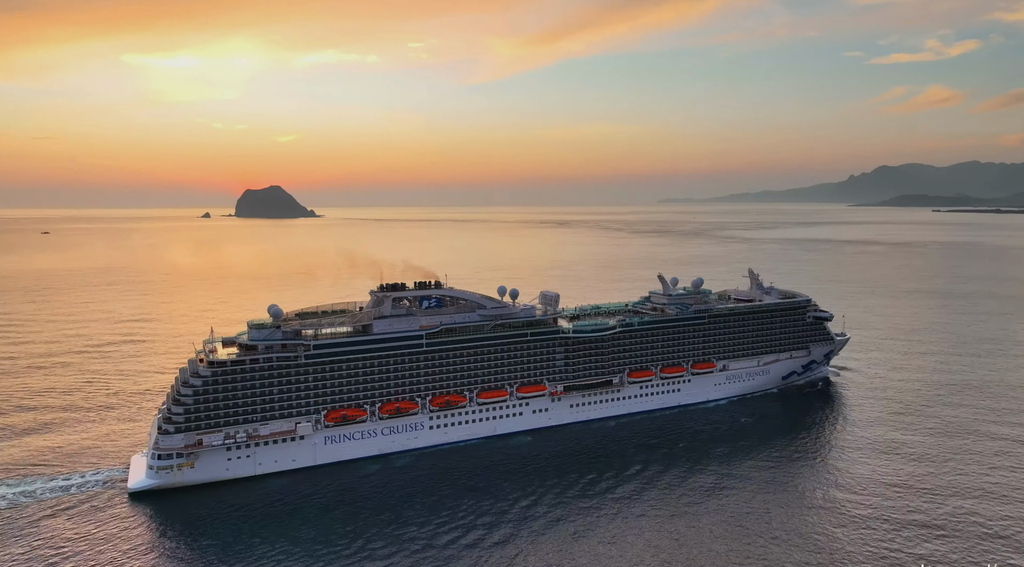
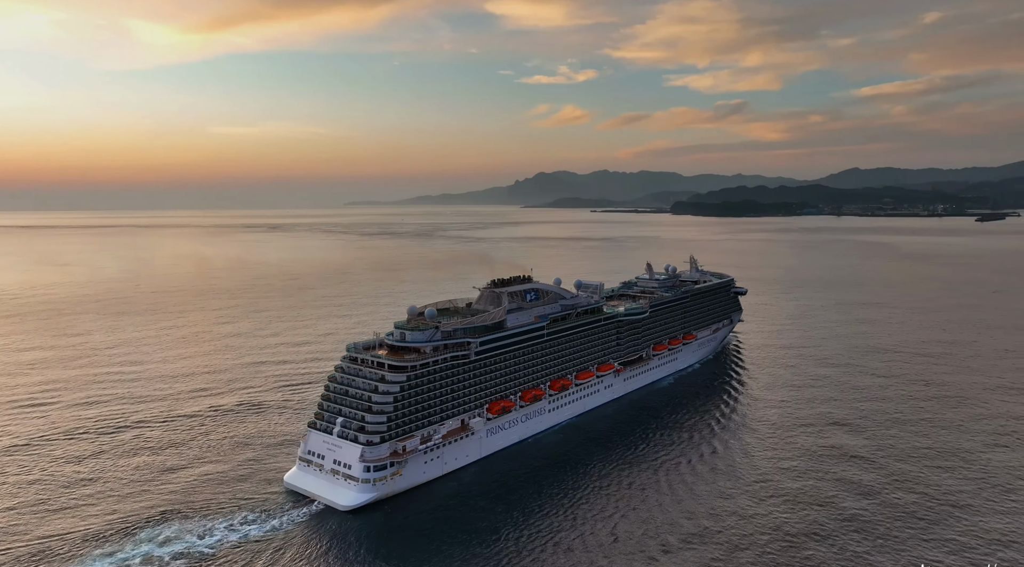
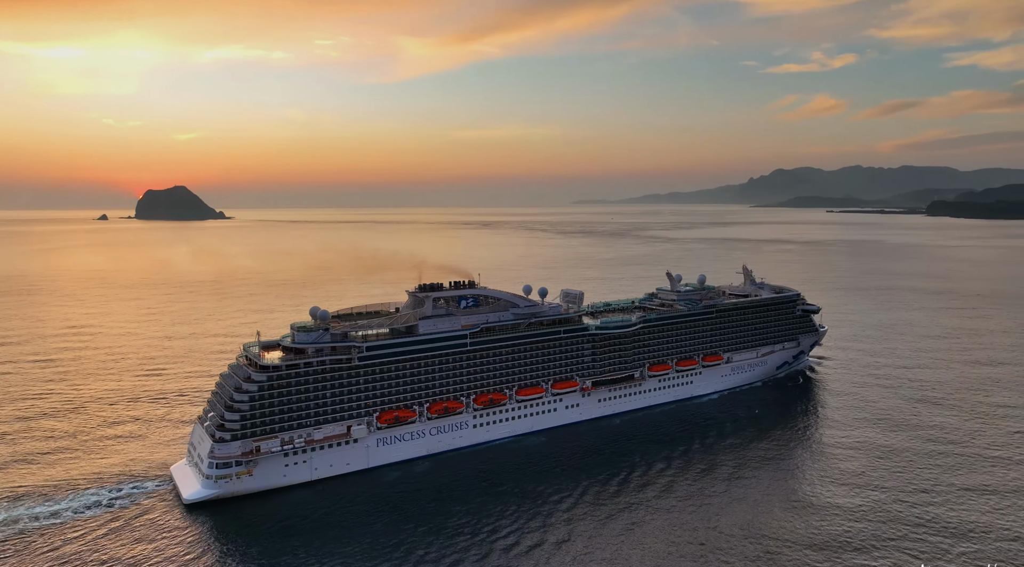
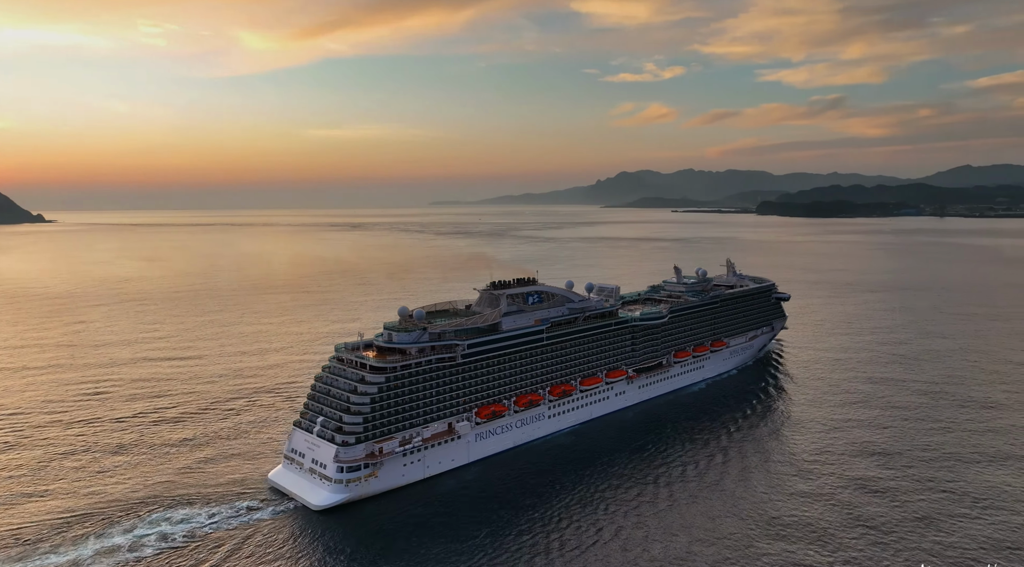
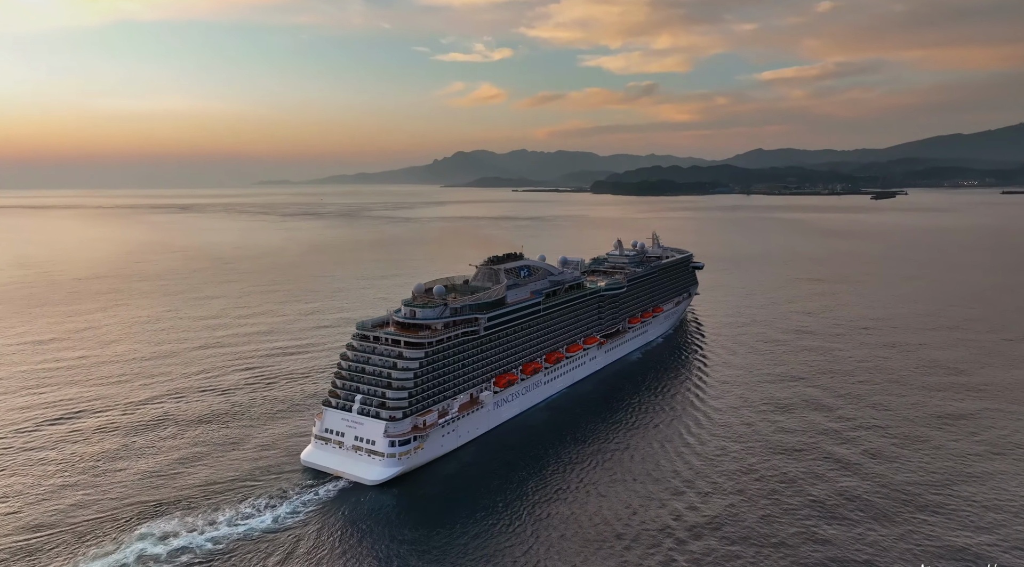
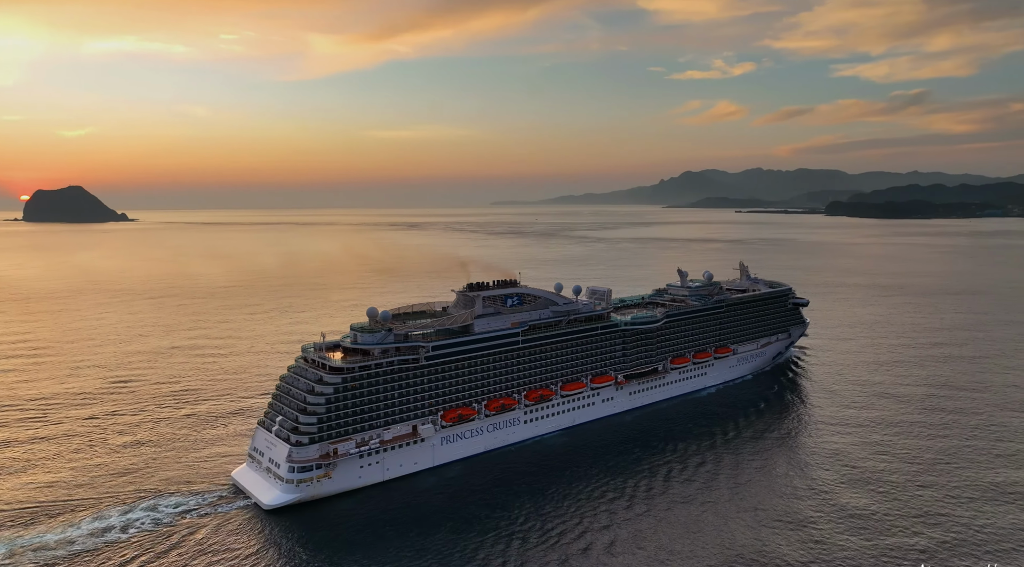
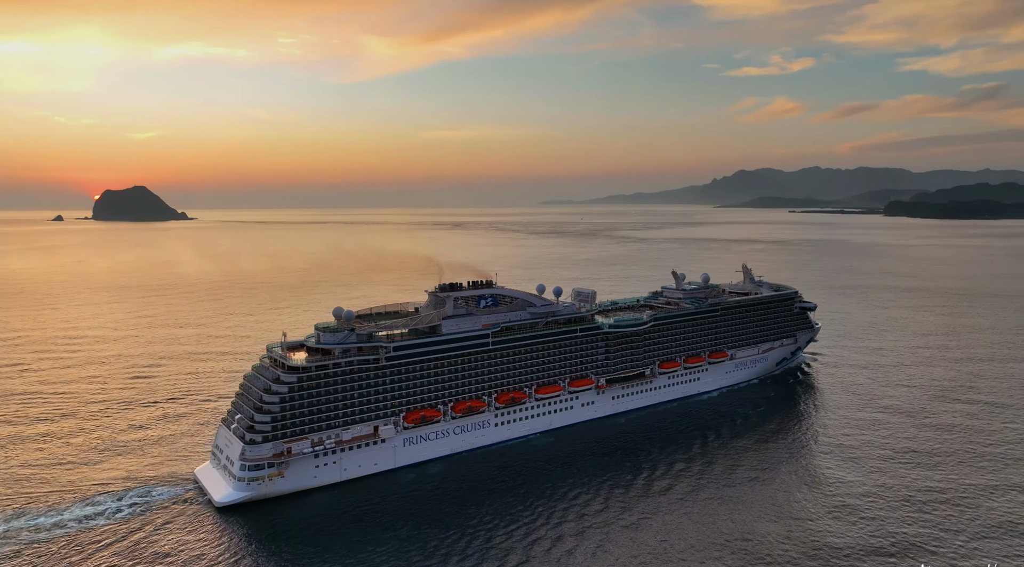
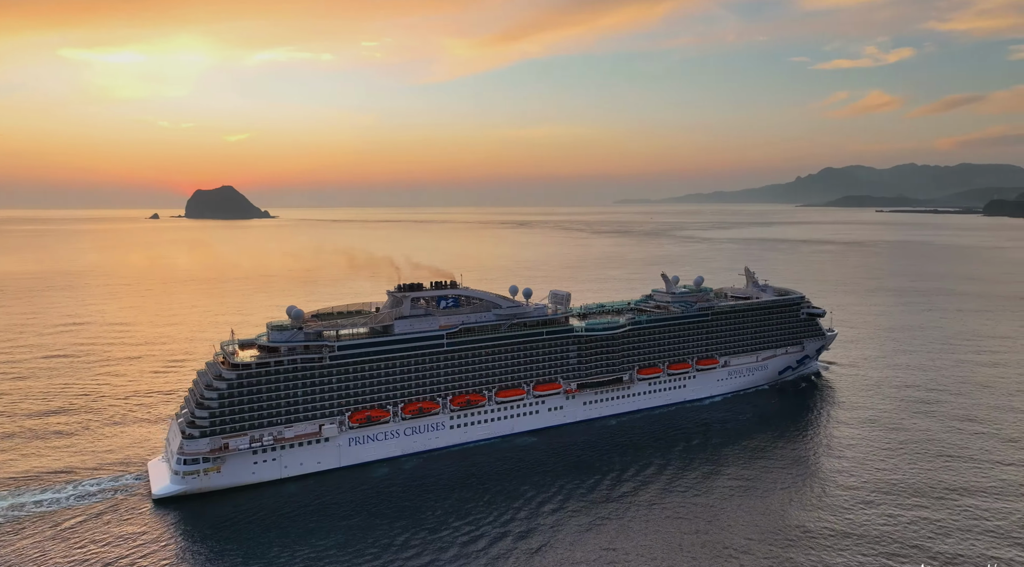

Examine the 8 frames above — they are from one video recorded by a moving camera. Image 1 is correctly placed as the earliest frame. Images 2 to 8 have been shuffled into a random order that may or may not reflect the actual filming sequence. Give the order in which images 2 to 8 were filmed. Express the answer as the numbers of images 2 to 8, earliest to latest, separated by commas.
8, 3, 7, 6, 4, 2, 5
